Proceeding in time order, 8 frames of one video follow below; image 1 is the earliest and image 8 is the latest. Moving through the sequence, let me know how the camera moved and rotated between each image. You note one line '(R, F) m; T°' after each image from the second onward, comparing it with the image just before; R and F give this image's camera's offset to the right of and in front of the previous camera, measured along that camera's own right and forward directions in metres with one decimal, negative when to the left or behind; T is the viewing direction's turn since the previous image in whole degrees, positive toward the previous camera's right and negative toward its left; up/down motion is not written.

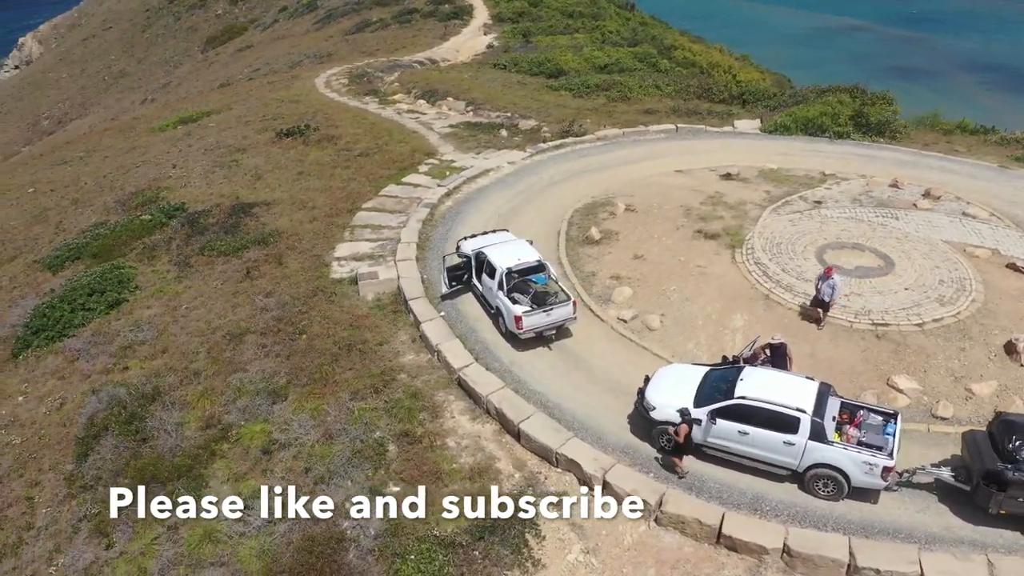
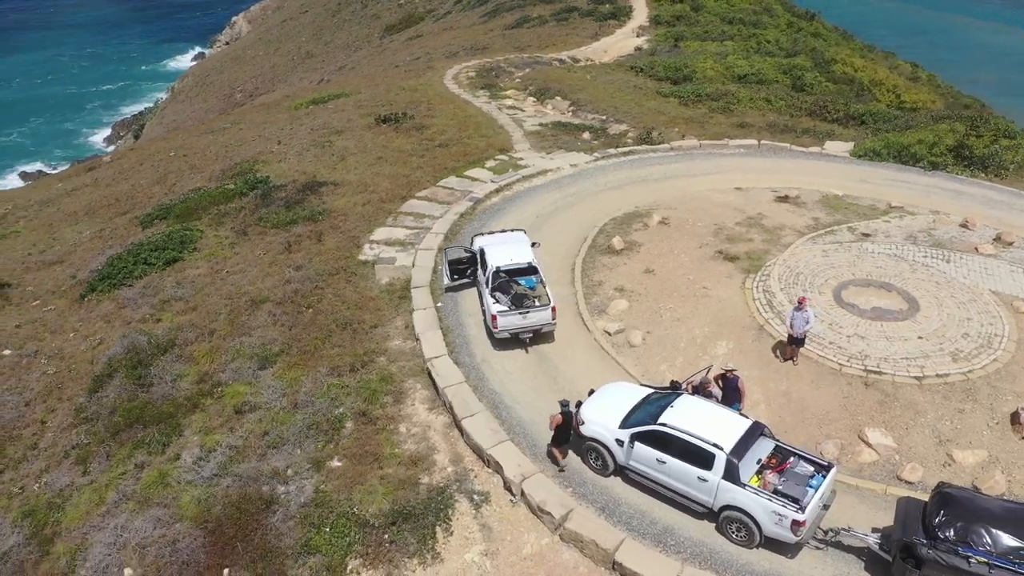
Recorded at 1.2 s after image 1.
(+4.0, +0.3) m; -11°
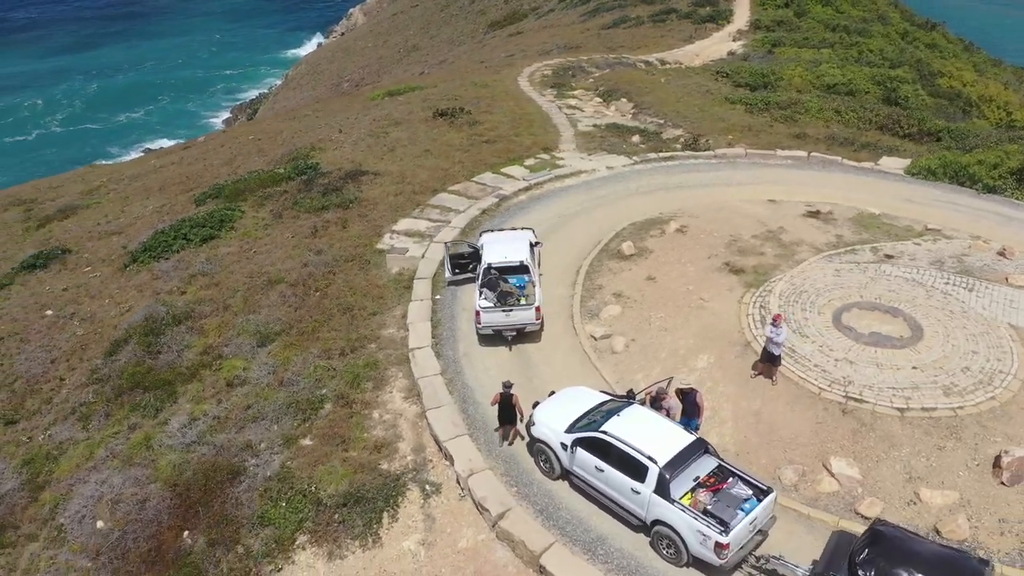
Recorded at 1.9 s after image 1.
(+2.5, +0.1) m; -7°
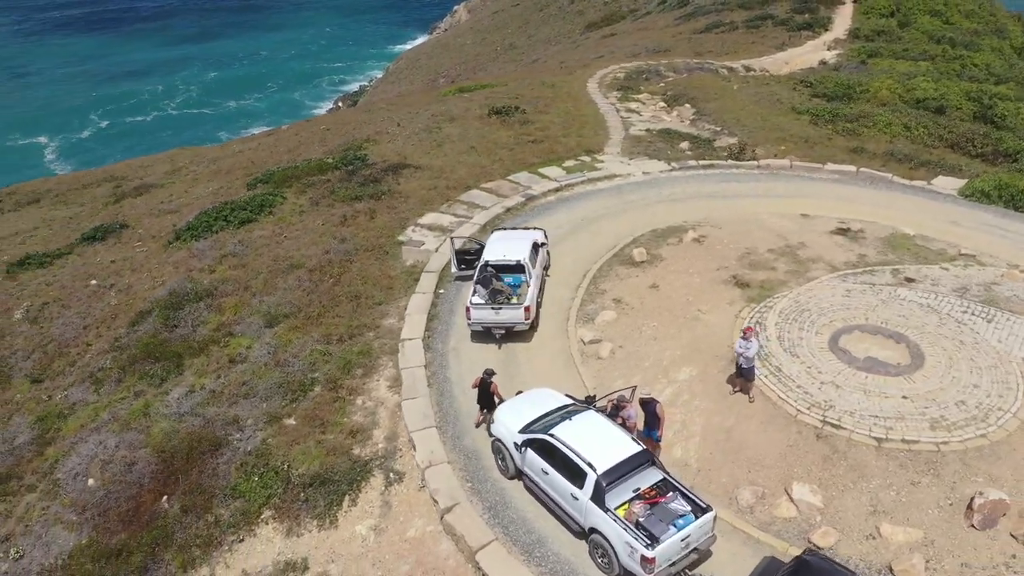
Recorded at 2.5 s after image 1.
(+2.2, +0.1) m; -6°
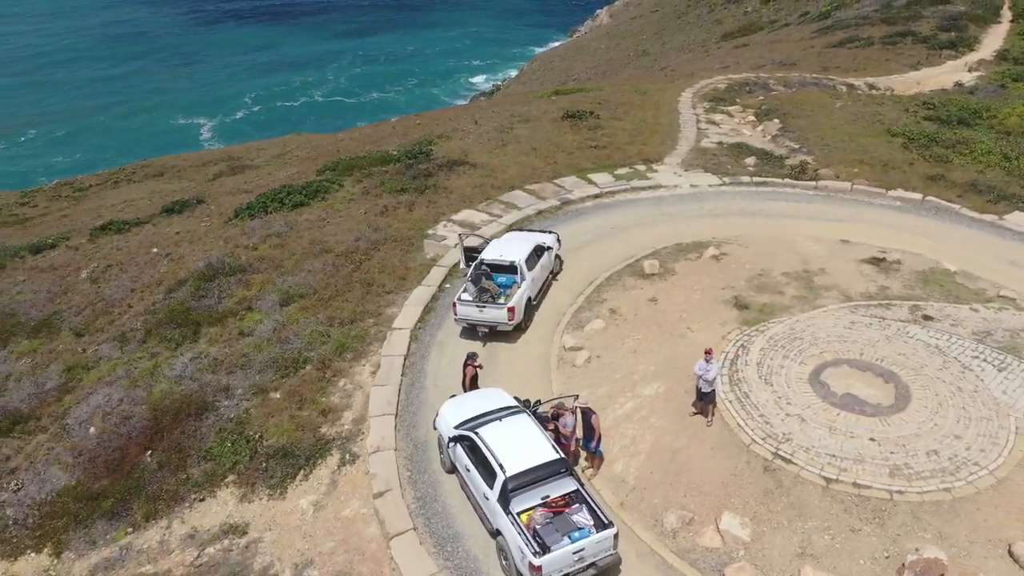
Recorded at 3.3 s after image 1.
(+3.1, +0.1) m; -9°
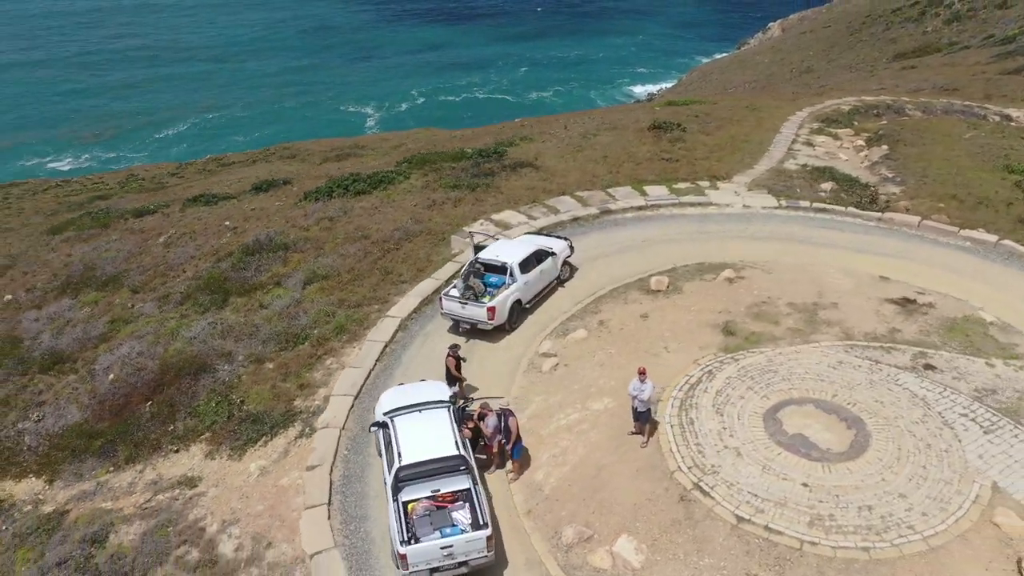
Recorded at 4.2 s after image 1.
(+3.7, +0.2) m; -11°
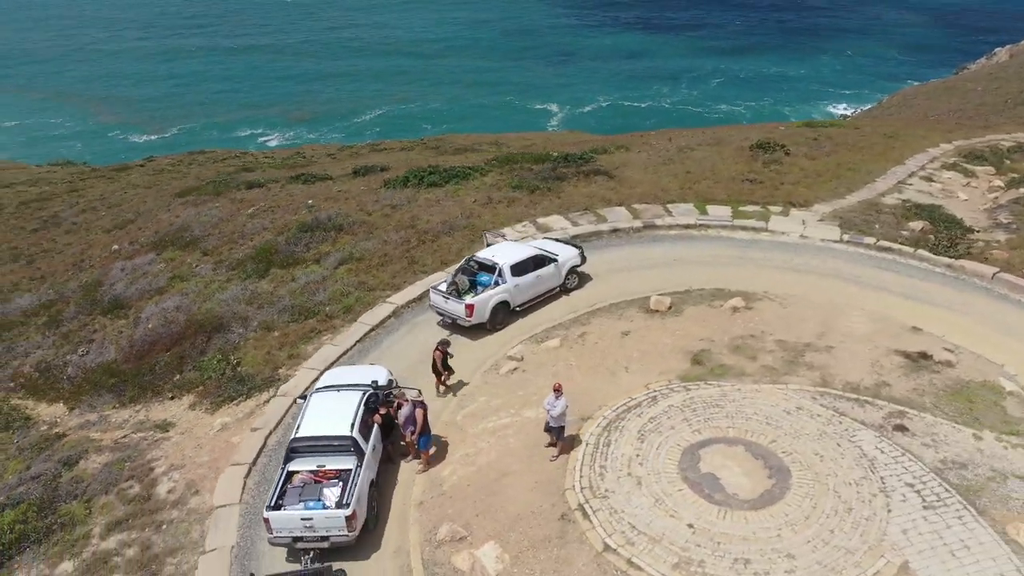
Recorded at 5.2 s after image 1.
(+4.4, +0.3) m; -12°
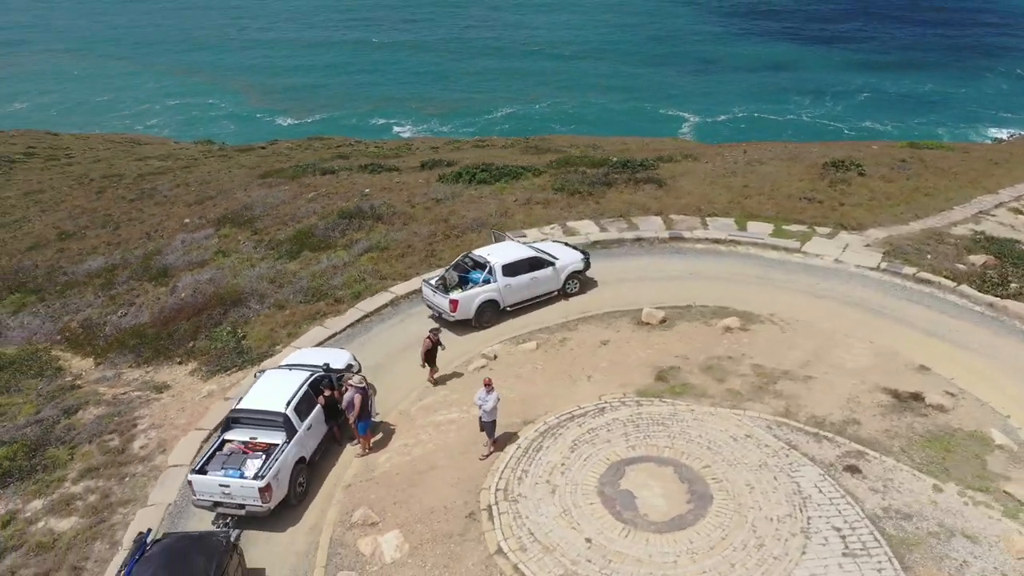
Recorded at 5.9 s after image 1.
(+3.2, +0.2) m; -9°
